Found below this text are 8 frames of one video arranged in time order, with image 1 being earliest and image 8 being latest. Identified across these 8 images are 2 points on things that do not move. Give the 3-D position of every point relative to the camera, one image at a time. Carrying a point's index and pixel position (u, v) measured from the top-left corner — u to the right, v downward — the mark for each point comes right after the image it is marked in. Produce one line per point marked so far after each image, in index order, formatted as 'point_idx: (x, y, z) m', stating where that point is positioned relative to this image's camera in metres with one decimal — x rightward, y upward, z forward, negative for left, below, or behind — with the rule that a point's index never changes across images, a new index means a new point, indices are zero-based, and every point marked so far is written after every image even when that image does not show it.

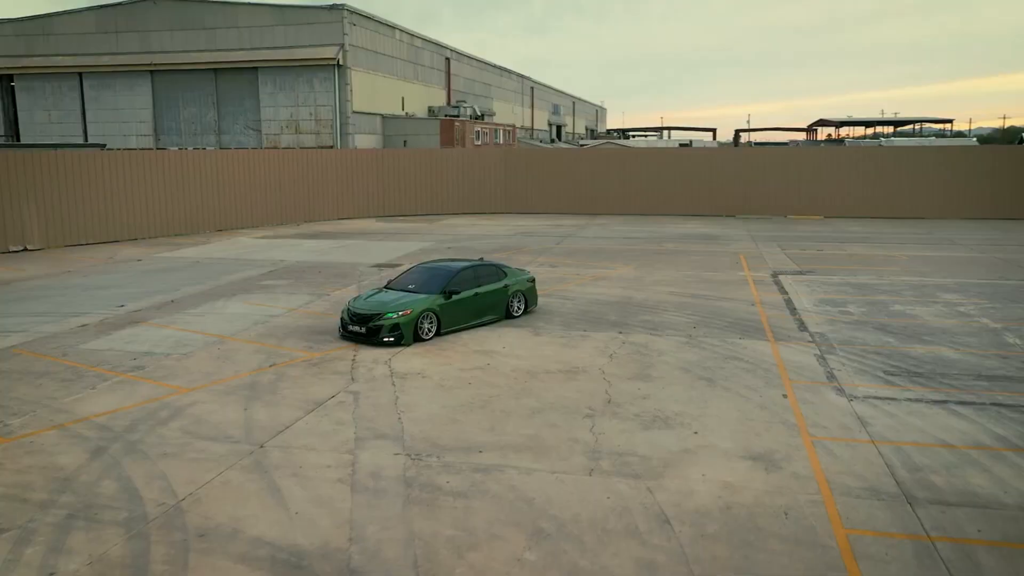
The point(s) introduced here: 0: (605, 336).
0: (+1.6, -0.8, +14.3) m
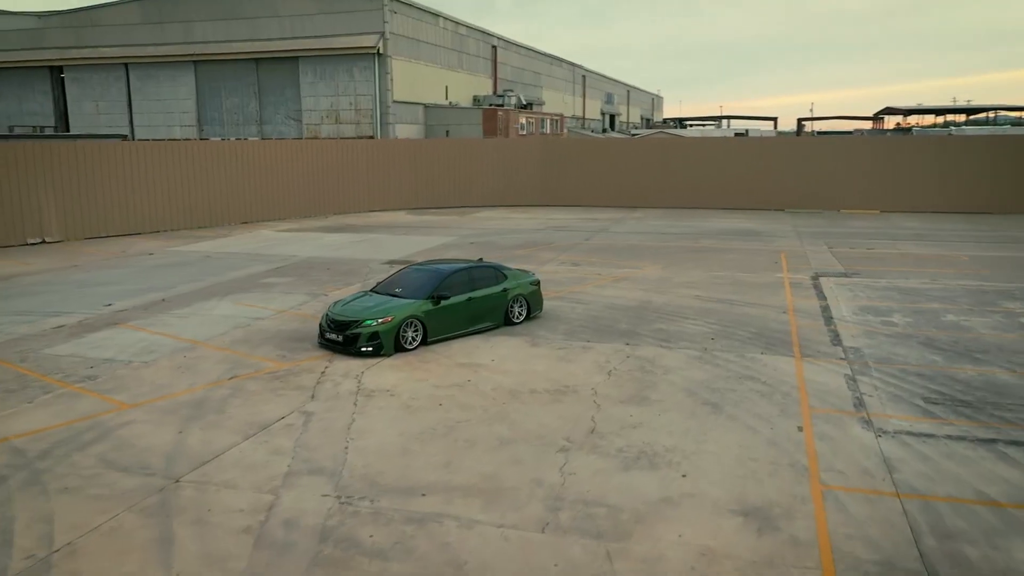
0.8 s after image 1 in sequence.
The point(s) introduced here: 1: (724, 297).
0: (+1.5, -1.0, +12.9) m
1: (+4.3, -0.2, +17.1) m
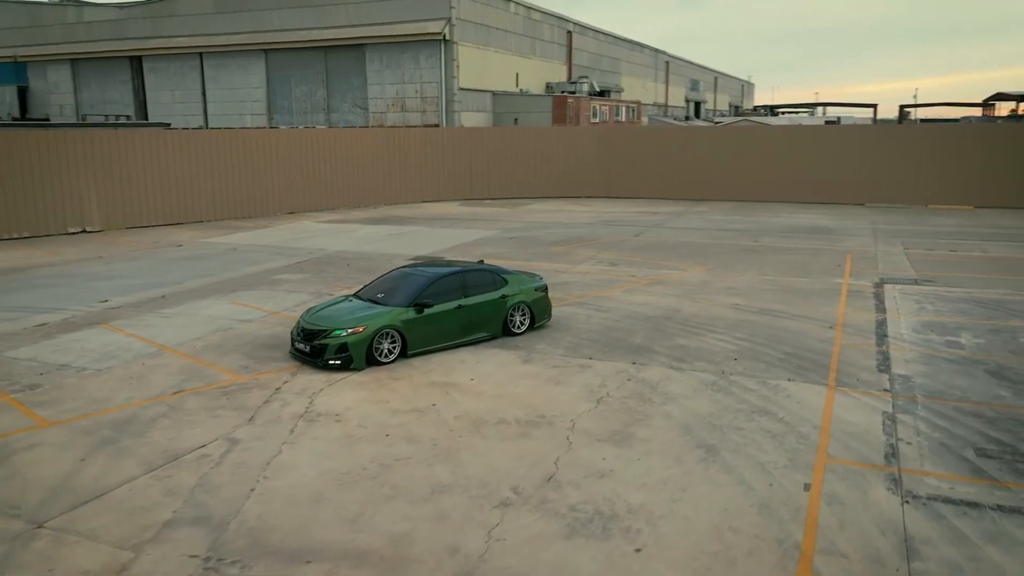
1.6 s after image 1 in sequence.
0: (+1.4, -1.1, +11.2) m
1: (+4.6, -0.3, +15.1) m
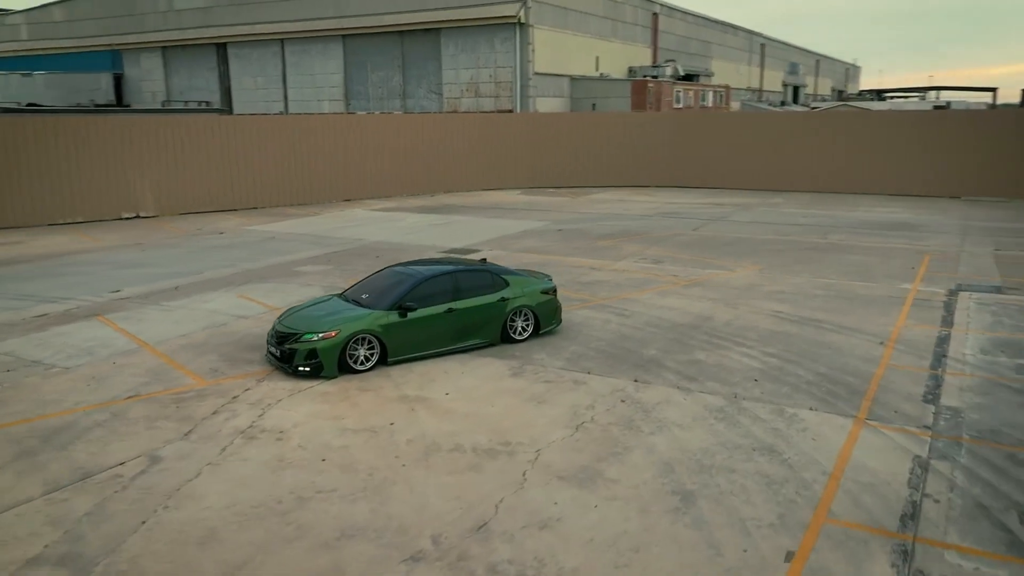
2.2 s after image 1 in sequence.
0: (+1.2, -1.2, +9.9) m
1: (+4.8, -0.5, +13.4) m
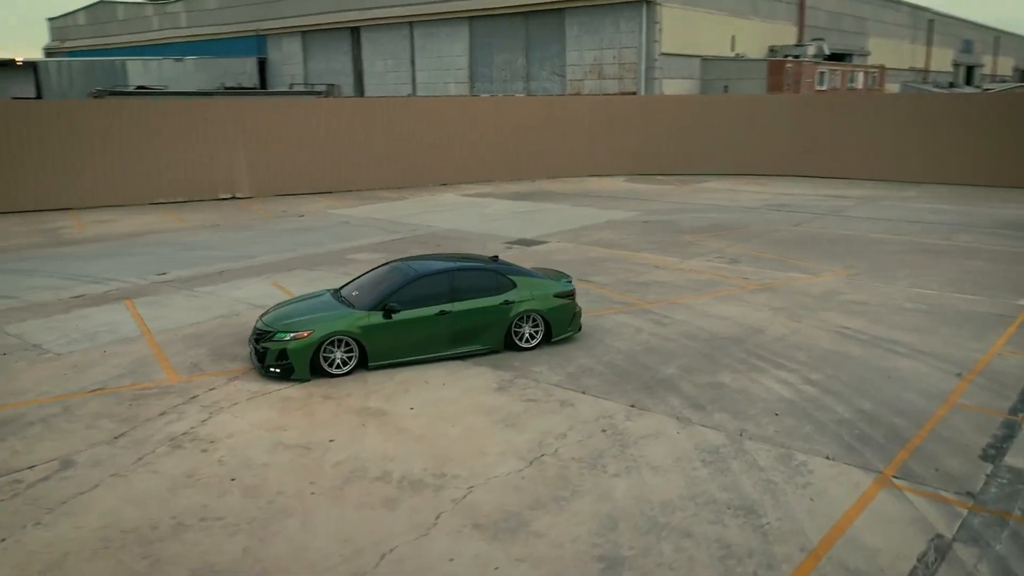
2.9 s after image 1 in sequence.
0: (+0.9, -1.3, +8.6) m
1: (+5.1, -0.6, +11.4) m
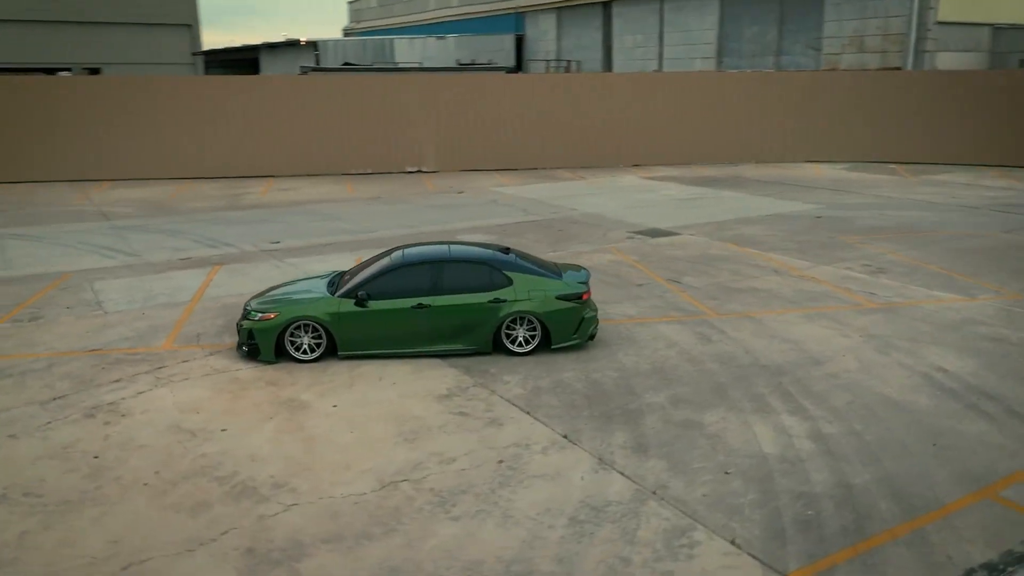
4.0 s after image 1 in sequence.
0: (0.0, -1.3, +7.5) m
1: (+5.0, -1.0, +8.7) m
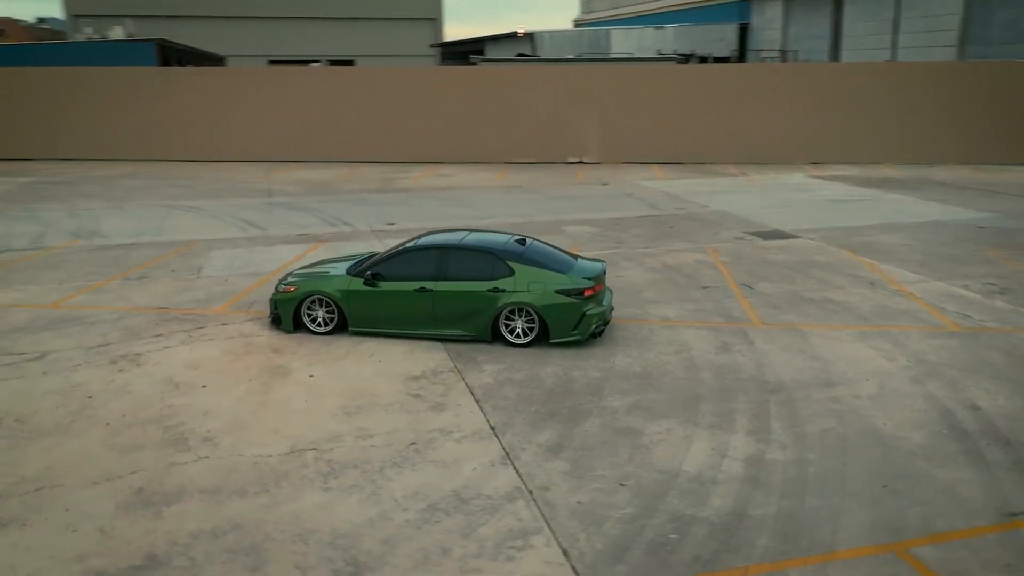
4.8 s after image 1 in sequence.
0: (-0.6, -1.2, +7.6) m
1: (+4.5, -1.3, +7.4) m
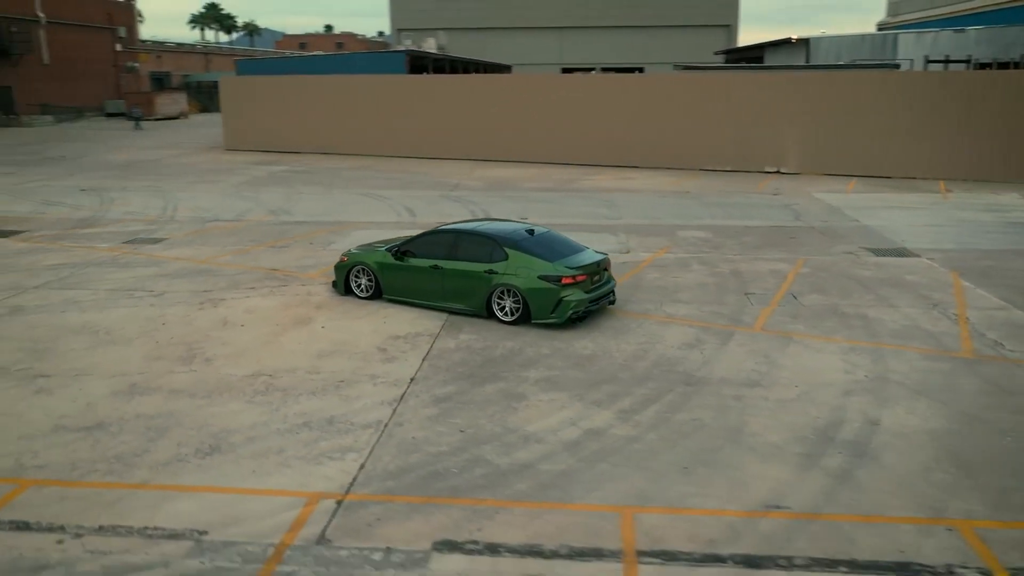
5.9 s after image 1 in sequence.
0: (-1.4, -0.9, +9.1) m
1: (+3.3, -1.4, +7.3) m
